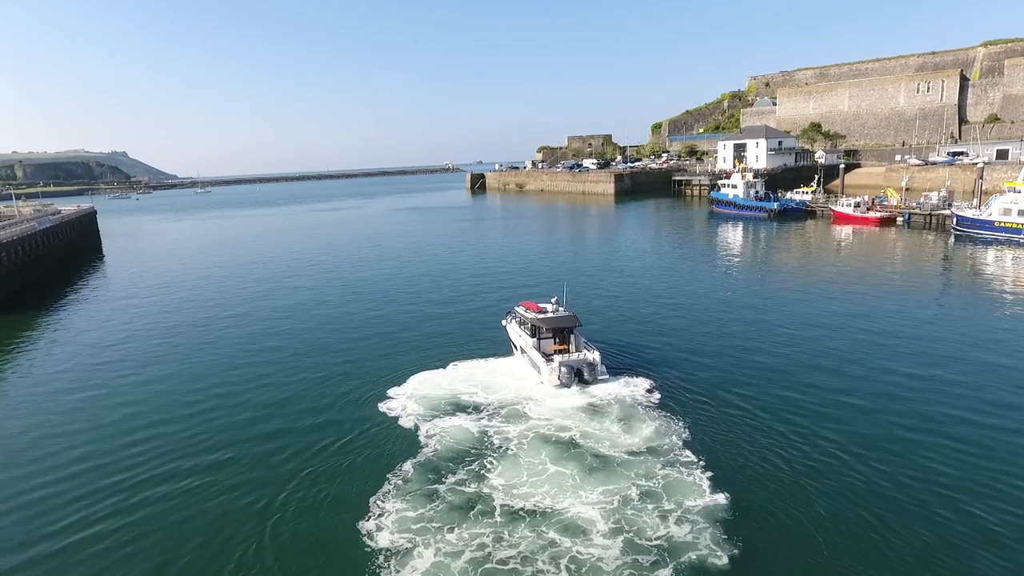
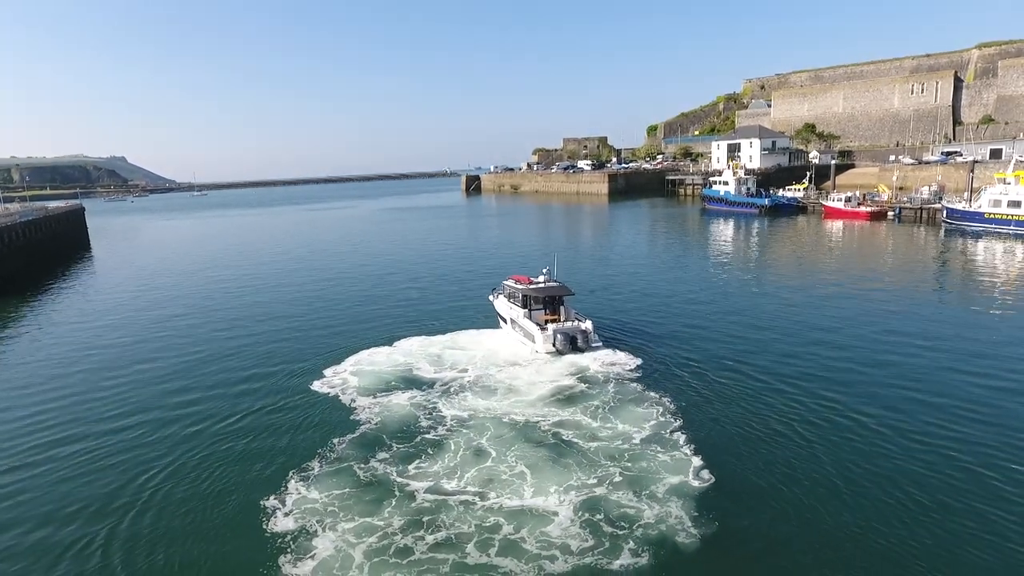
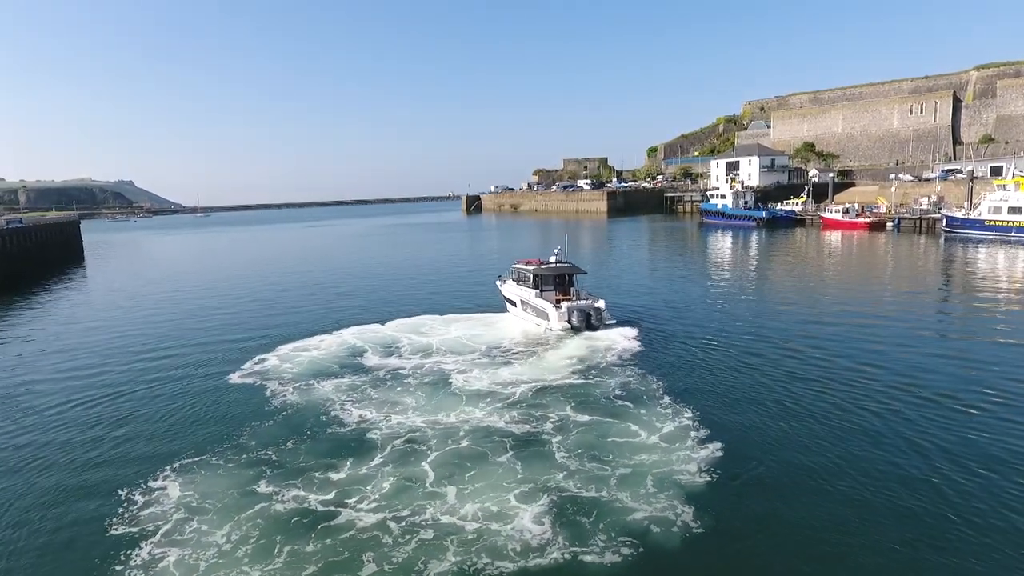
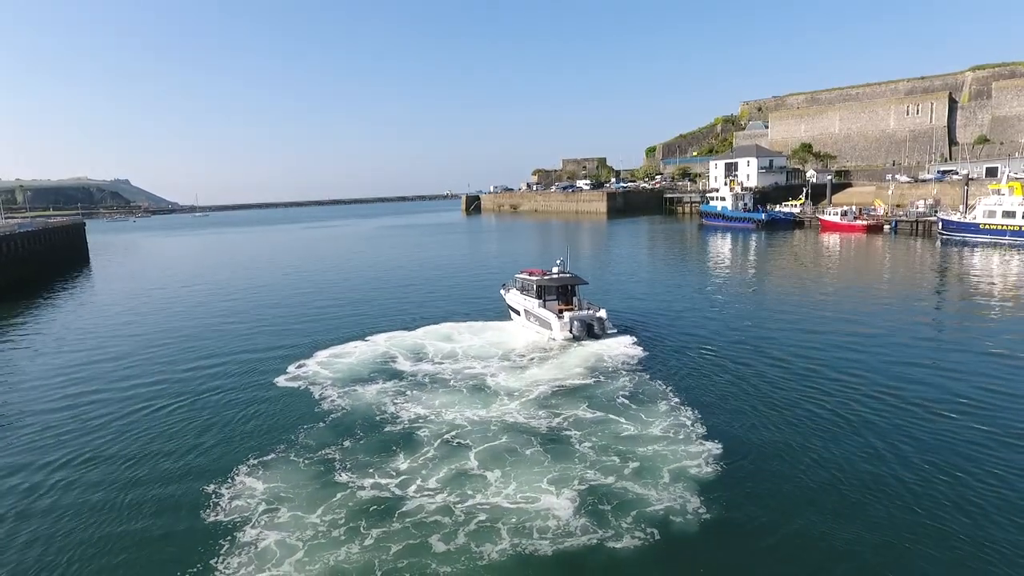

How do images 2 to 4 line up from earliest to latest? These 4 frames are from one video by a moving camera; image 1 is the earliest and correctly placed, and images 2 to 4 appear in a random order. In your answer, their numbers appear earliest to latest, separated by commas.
2, 4, 3
